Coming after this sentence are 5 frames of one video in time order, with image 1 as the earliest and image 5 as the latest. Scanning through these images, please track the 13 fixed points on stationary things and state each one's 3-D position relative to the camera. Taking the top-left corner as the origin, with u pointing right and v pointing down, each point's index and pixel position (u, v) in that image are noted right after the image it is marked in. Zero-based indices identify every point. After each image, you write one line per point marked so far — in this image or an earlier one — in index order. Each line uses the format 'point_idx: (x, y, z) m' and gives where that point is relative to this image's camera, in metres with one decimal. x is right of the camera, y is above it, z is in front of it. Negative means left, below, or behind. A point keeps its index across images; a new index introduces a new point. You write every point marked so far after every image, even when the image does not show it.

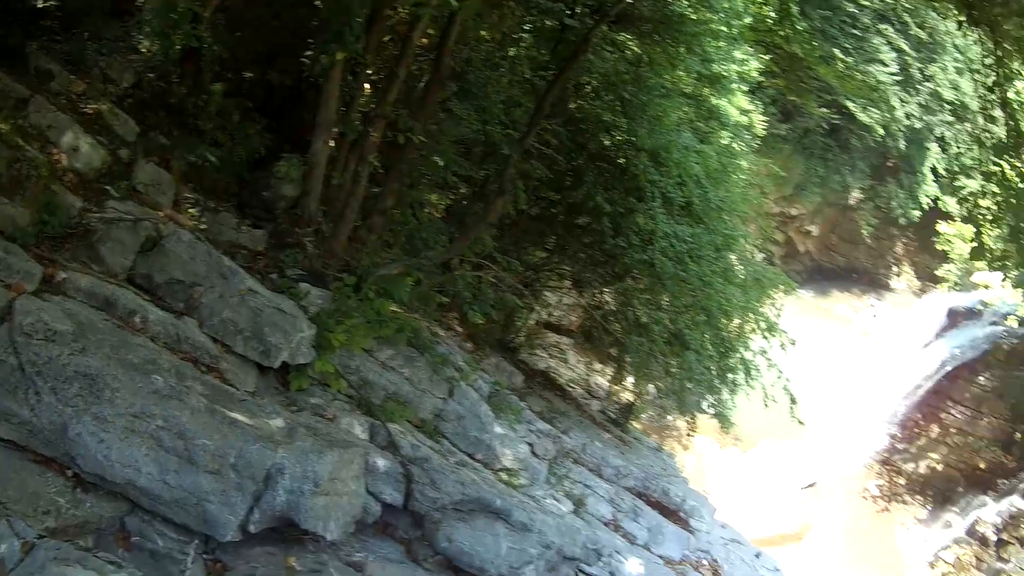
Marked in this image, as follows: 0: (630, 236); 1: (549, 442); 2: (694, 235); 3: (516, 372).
0: (+0.6, +0.3, +4.8) m
1: (+0.1, -1.0, +4.9) m
2: (+0.9, +0.4, +5.2) m
3: (-0.2, -0.6, +5.3) m
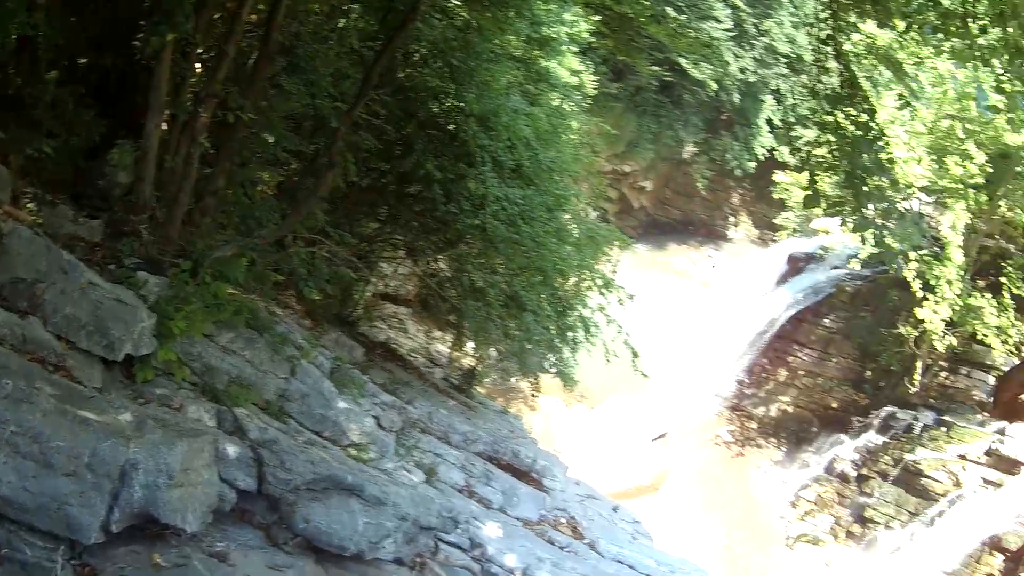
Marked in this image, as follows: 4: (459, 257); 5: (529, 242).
0: (-0.4, +0.6, +4.8) m
1: (-0.8, -0.8, +4.9) m
2: (-0.1, +0.7, +5.2) m
3: (-1.2, -0.4, +5.2) m
4: (-0.6, +0.2, +5.1) m
5: (-0.2, +0.4, +5.2) m
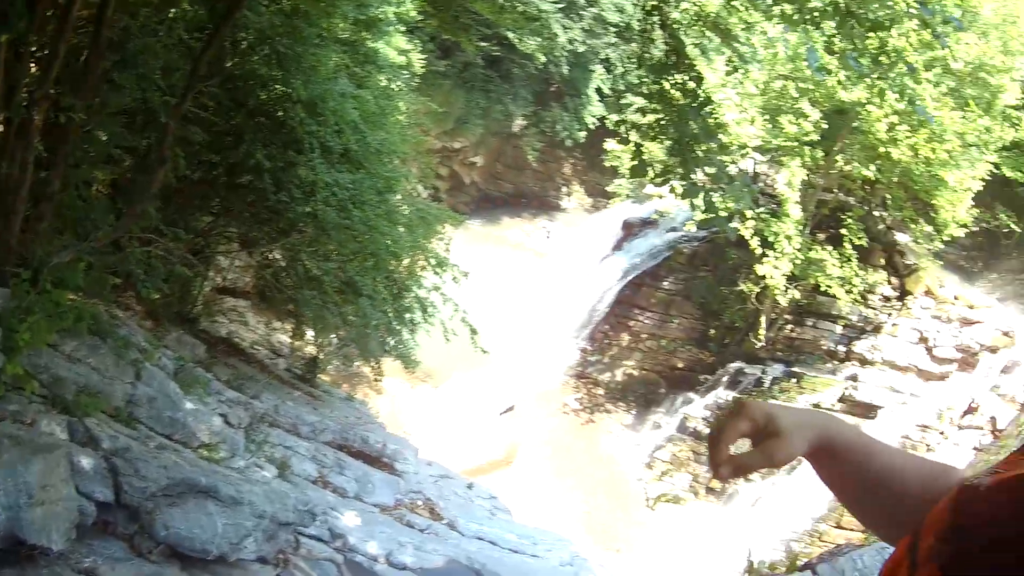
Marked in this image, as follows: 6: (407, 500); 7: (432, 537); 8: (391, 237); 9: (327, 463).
0: (-1.4, +0.6, +4.7) m
1: (-1.8, -0.8, +4.8) m
2: (-1.2, +0.7, +5.1) m
3: (-2.2, -0.4, +5.1) m
4: (-1.6, +0.3, +5.1) m
5: (-1.2, +0.5, +5.1) m
6: (-0.7, -1.4, +4.9) m
7: (-0.5, -1.5, +4.4) m
8: (-1.2, +0.5, +5.6) m
9: (-1.2, -1.1, +4.8) m
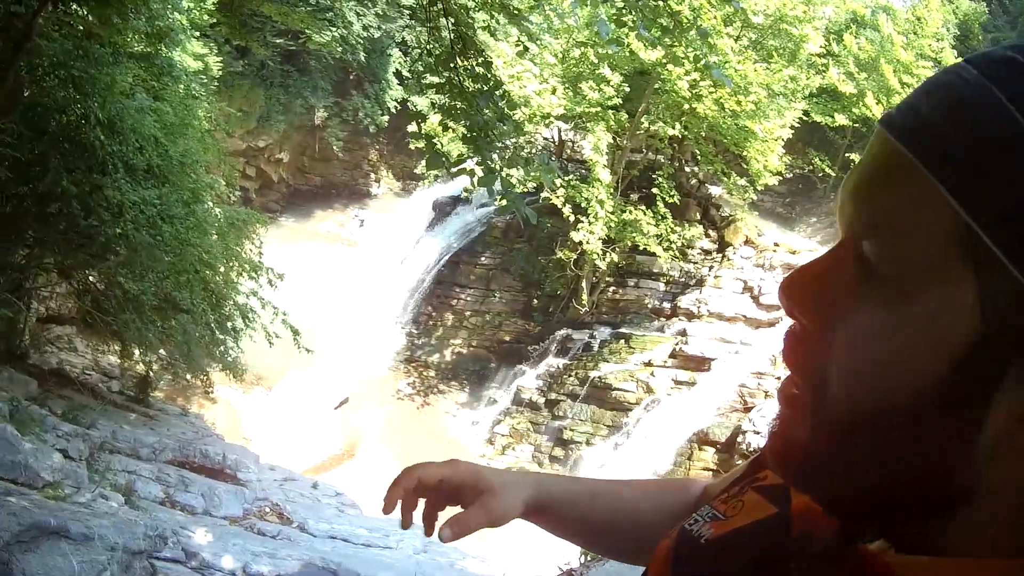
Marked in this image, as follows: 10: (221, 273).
0: (-2.6, +0.5, +4.6) m
1: (-2.7, -1.0, +4.7) m
2: (-2.4, +0.6, +5.0) m
3: (-3.2, -0.6, +4.9) m
4: (-2.7, +0.1, +4.9) m
5: (-2.4, +0.3, +5.0) m
6: (-1.7, -1.4, +4.8) m
7: (-1.4, -1.5, +4.4) m
8: (-2.4, +0.3, +5.5) m
9: (-2.2, -1.2, +4.7) m
10: (-2.5, +0.2, +6.0) m
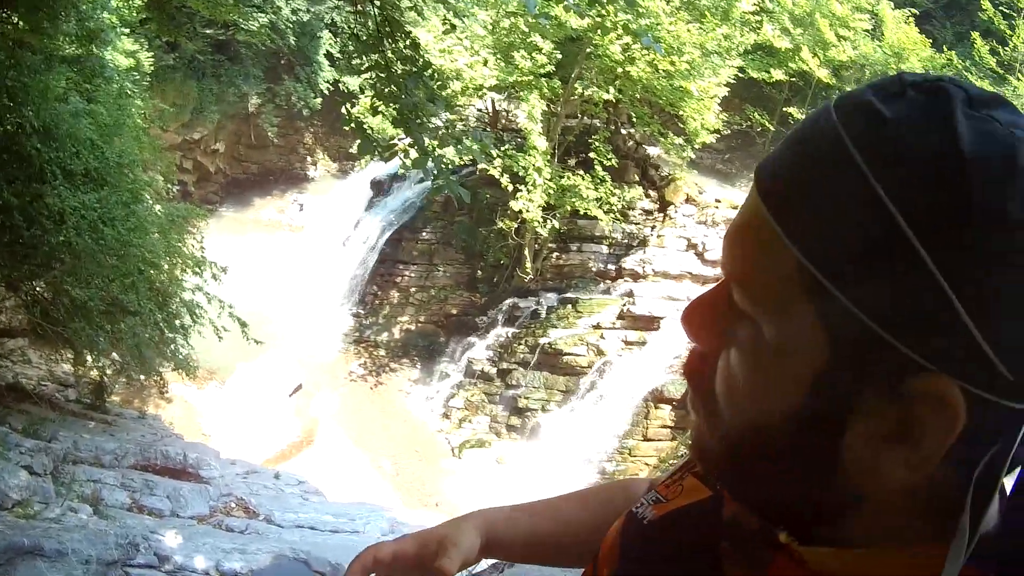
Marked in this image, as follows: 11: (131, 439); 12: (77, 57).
0: (-2.9, +0.4, +4.6) m
1: (-3.0, -1.0, +4.7) m
2: (-2.7, +0.6, +5.0) m
3: (-3.5, -0.7, +4.9) m
4: (-3.1, +0.1, +4.9) m
5: (-2.7, +0.3, +5.0) m
6: (-1.9, -1.4, +4.8) m
7: (-1.6, -1.5, +4.4) m
8: (-2.7, +0.3, +5.5) m
9: (-2.4, -1.3, +4.7) m
10: (-2.8, +0.1, +6.0) m
11: (-2.9, -1.2, +5.6) m
12: (-3.3, +1.8, +5.6) m
